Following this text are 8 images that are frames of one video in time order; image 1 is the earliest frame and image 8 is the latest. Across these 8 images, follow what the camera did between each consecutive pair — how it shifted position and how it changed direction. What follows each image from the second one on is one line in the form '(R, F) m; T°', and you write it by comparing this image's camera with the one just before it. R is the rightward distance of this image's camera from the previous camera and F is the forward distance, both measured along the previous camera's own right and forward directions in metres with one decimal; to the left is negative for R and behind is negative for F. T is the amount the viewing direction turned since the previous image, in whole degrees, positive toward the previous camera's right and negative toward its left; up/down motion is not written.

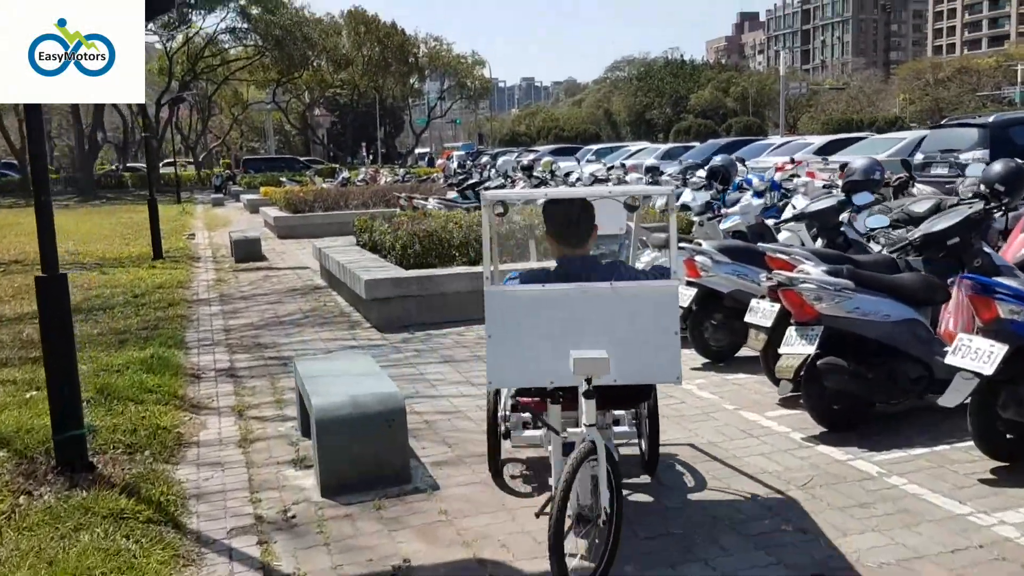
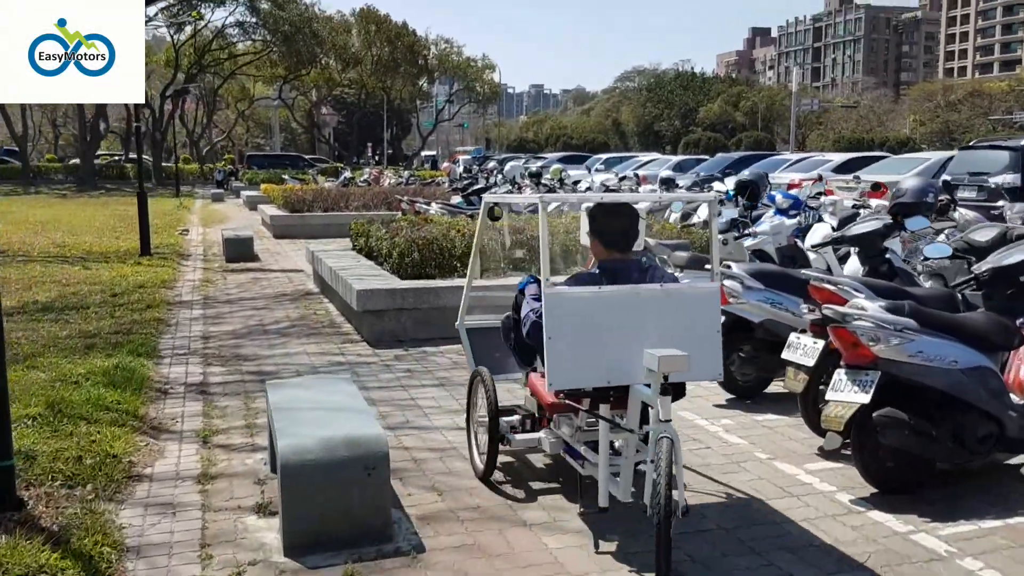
(0.0, +0.7) m; 0°
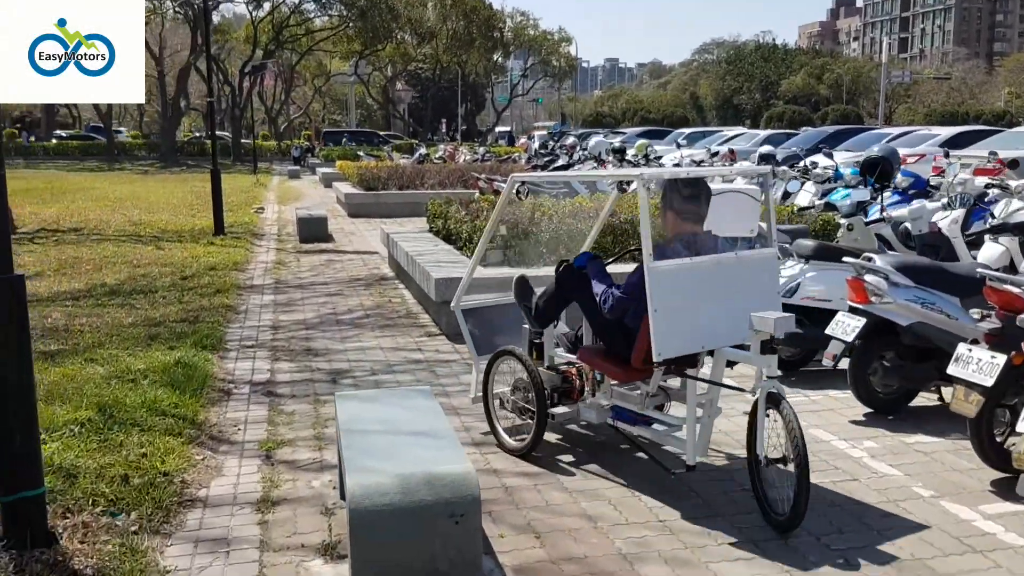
(-0.2, +0.7) m; -4°
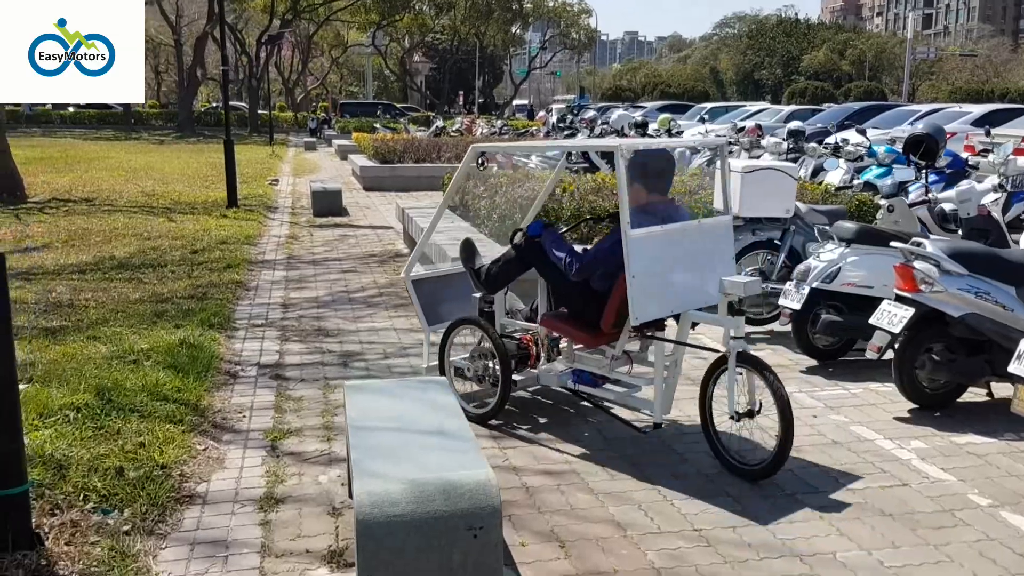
(0.0, +0.3) m; -1°
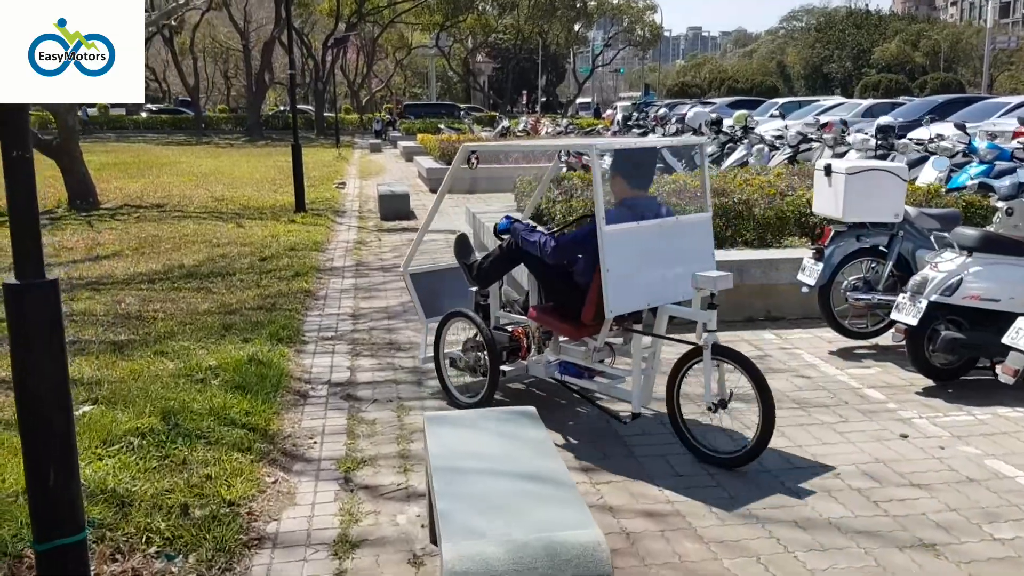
(-0.1, +0.4) m; -4°
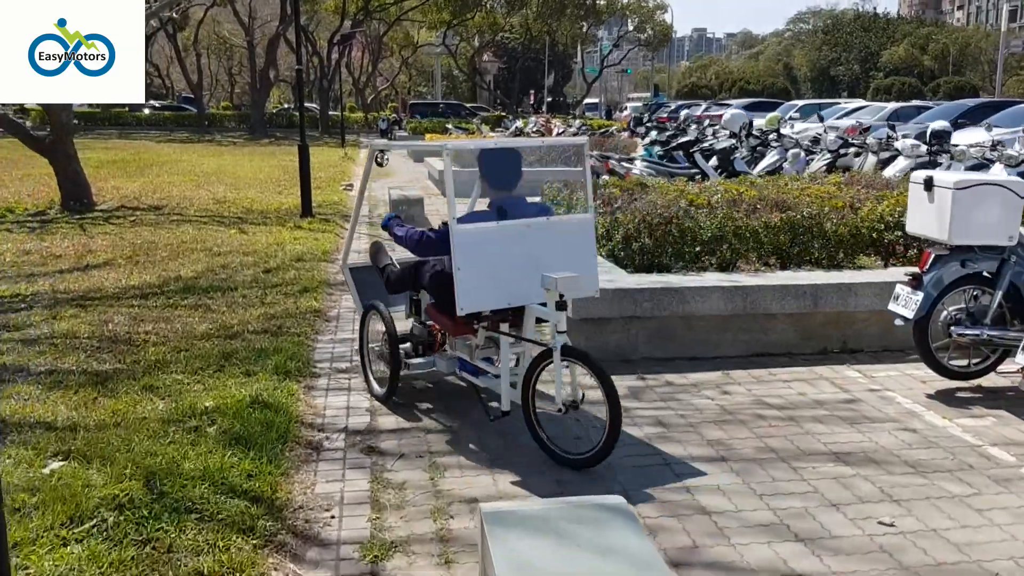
(-0.2, +0.9) m; 0°
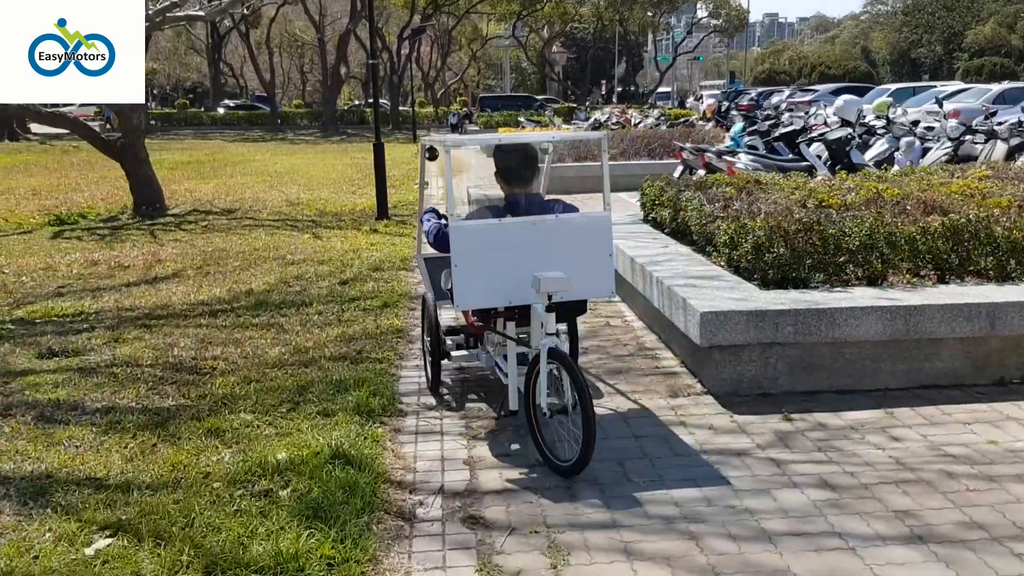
(-0.2, +0.8) m; -4°
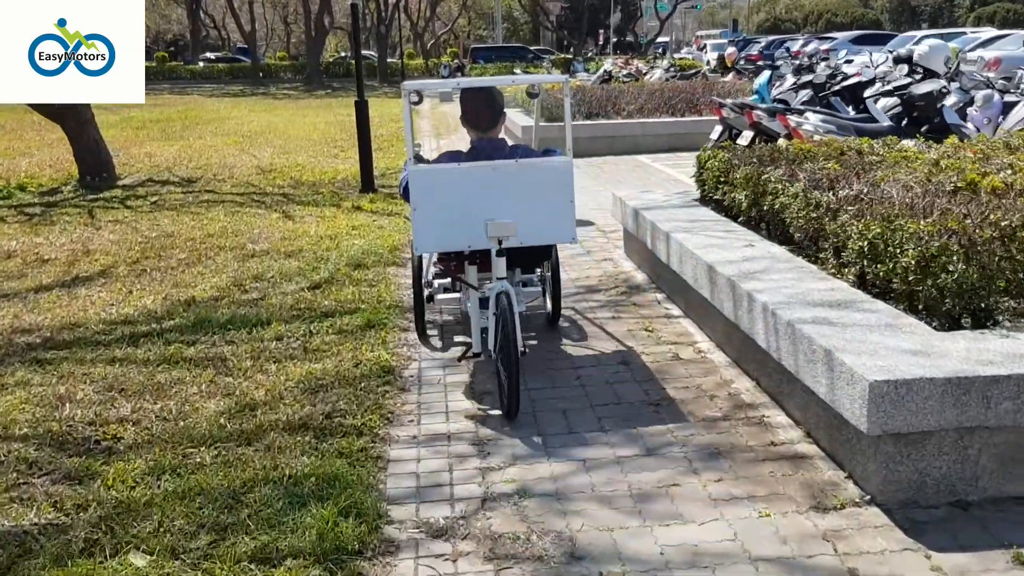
(-0.2, +1.9) m; 0°
